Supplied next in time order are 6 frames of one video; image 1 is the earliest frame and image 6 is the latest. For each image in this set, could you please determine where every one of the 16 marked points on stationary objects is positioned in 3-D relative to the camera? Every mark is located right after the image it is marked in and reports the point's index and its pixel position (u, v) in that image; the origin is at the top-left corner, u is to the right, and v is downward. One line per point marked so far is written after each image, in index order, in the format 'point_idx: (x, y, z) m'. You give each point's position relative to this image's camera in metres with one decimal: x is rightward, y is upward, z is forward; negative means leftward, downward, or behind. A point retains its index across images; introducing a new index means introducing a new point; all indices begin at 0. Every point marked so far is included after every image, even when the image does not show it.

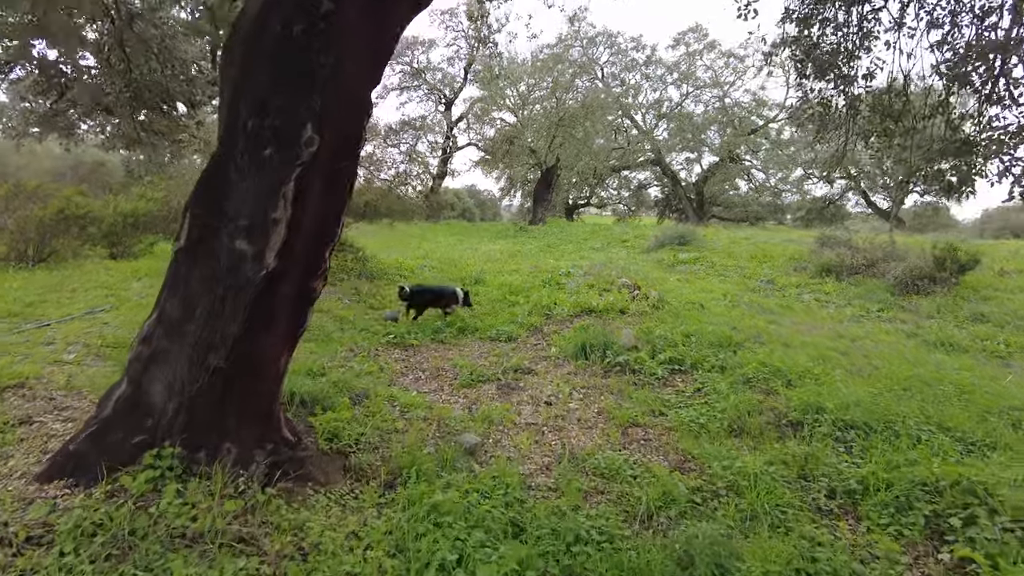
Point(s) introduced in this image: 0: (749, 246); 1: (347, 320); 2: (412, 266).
0: (+7.2, +1.3, +19.8) m
1: (-2.5, -0.5, +9.7) m
2: (-2.2, +0.5, +14.4) m
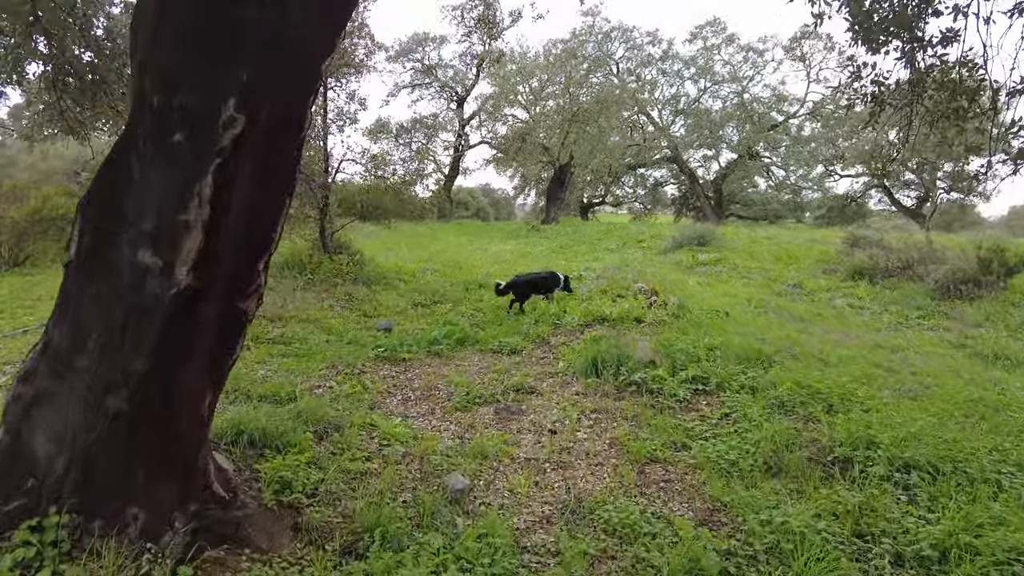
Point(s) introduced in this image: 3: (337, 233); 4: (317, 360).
0: (+7.5, +1.2, +18.7) m
1: (-2.4, -0.6, +8.9) m
2: (-2.1, +0.4, +13.6) m
3: (-3.5, +1.1, +13.2) m
4: (-2.3, -0.8, +7.6) m
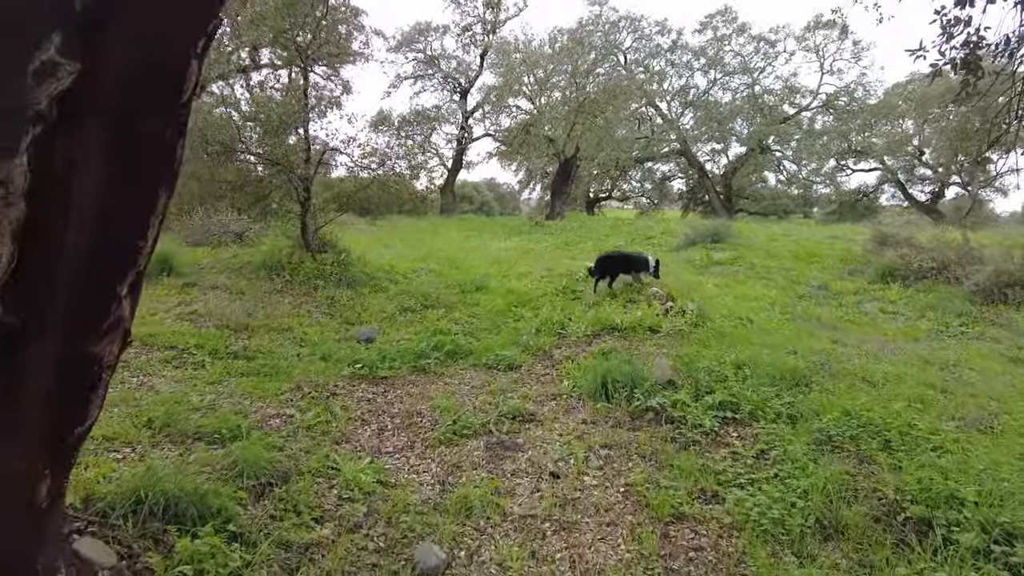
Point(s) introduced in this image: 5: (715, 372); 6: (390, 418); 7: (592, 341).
0: (+7.5, +1.2, +17.6) m
1: (-2.4, -0.7, +7.8) m
2: (-2.0, +0.4, +12.5) m
3: (-3.5, +1.1, +12.1) m
4: (-2.3, -0.9, +6.5) m
5: (+2.2, -0.9, +6.9) m
6: (-1.1, -1.2, +6.1) m
7: (+1.0, -0.7, +8.1) m
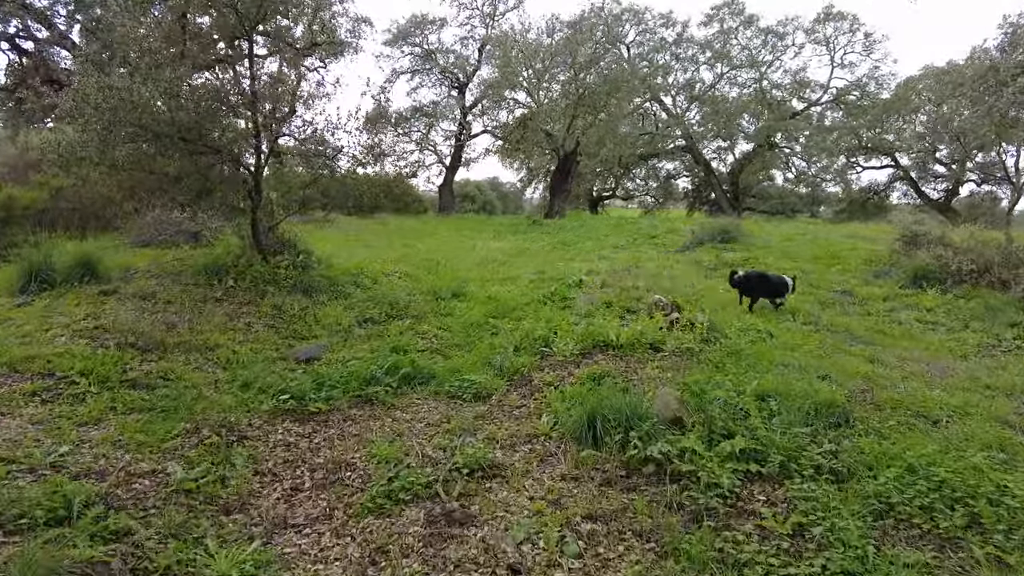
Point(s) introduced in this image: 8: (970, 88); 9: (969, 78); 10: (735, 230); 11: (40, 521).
0: (+7.3, +1.1, +16.1) m
1: (-2.7, -0.8, +6.4) m
2: (-2.3, +0.3, +11.1) m
3: (-3.8, +1.0, +10.7) m
4: (-2.6, -1.0, +5.1) m
5: (+1.8, -1.0, +5.4) m
6: (-1.5, -1.3, +4.7) m
7: (+0.7, -0.8, +6.7) m
8: (+8.9, +3.9, +12.7) m
9: (+9.1, +4.2, +13.0) m
10: (+5.7, +1.5, +16.7) m
11: (-2.4, -1.2, +3.4) m
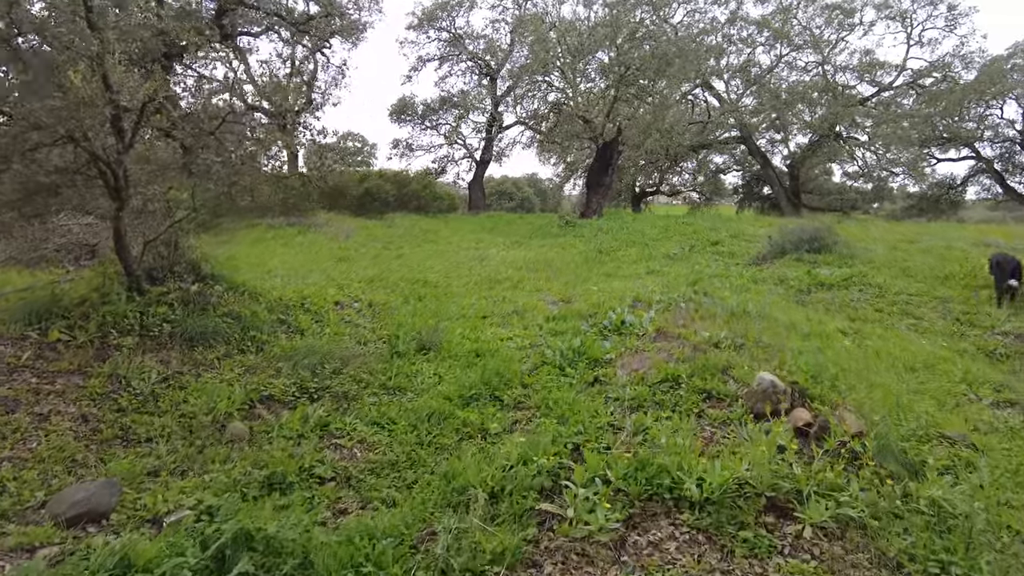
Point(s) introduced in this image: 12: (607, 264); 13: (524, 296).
0: (+7.7, +0.6, +12.0) m
1: (-2.9, -1.2, +3.0) m
2: (-2.2, -0.2, +7.7) m
3: (-3.7, +0.5, +7.4) m
4: (-2.9, -1.5, +1.7) m
5: (+1.6, -1.5, +1.8) m
6: (-1.8, -1.8, +1.2) m
7: (+0.5, -1.3, +3.1) m
8: (+9.1, +3.4, +8.6) m
9: (+9.3, +3.7, +8.8) m
10: (+6.2, +1.0, +12.8) m
11: (-2.8, -1.7, 0.0) m
12: (+1.7, +0.4, +12.0) m
13: (+0.2, -0.1, +8.7) m
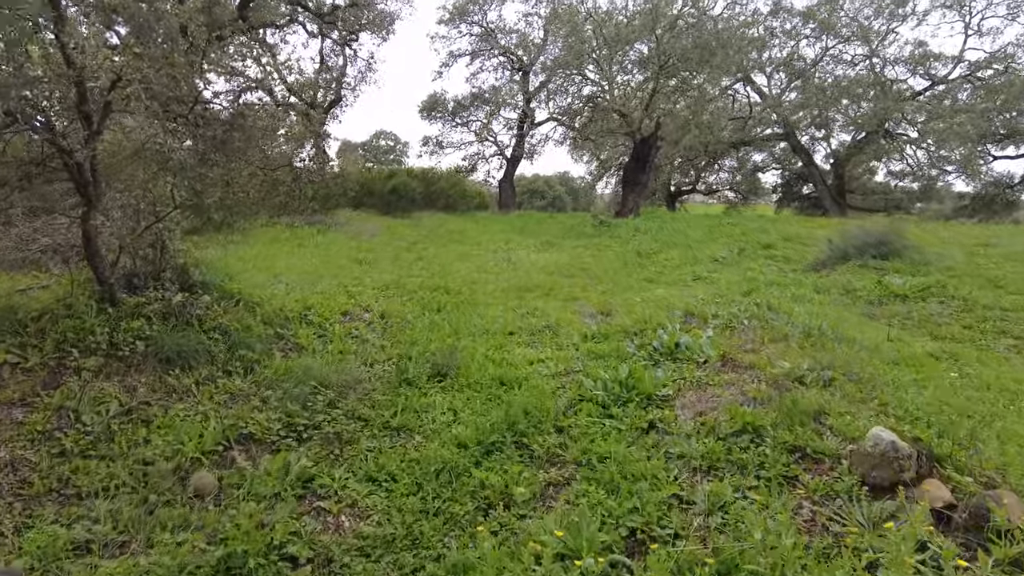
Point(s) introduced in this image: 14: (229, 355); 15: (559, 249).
0: (+8.2, +0.4, +10.6) m
1: (-2.8, -1.3, +2.1) m
2: (-1.9, -0.3, +6.7) m
3: (-3.4, +0.4, +6.5) m
4: (-2.9, -1.6, +0.8) m
5: (+1.6, -1.6, +0.7) m
6: (-1.7, -1.9, +0.3) m
7: (+0.6, -1.4, +2.1) m
8: (+9.5, +3.2, +7.1) m
9: (+9.7, +3.5, +7.4) m
10: (+6.7, +0.9, +11.5) m
11: (-2.9, -1.8, -0.9) m
12: (+2.3, +0.3, +10.9) m
13: (+0.6, -0.2, +7.6) m
14: (-2.4, -0.6, +5.4) m
15: (+1.0, +0.8, +13.6) m
